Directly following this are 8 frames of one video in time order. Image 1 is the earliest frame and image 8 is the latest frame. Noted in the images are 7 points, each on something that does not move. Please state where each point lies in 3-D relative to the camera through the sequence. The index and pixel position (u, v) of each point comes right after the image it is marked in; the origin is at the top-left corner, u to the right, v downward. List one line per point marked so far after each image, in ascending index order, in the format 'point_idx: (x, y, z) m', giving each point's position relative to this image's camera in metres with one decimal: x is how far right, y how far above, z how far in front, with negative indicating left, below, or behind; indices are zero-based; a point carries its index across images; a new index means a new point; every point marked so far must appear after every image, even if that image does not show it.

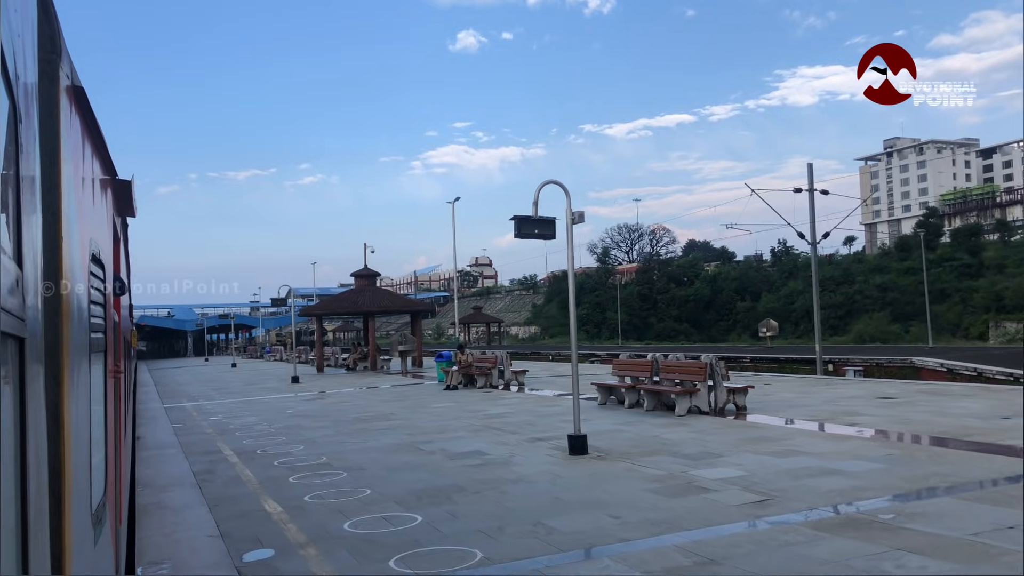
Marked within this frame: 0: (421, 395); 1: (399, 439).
0: (-2.1, -2.4, +19.8) m
1: (-1.5, -2.0, +11.6) m
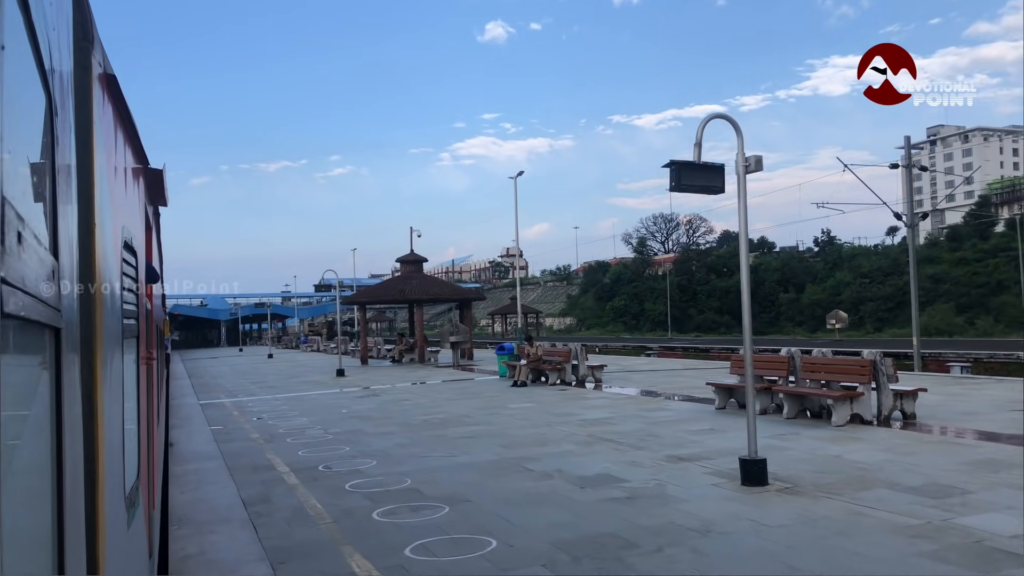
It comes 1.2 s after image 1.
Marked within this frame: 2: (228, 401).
0: (-0.5, -2.1, +17.5) m
1: (-0.2, -1.8, +9.3) m
2: (-6.2, -2.5, +19.1) m
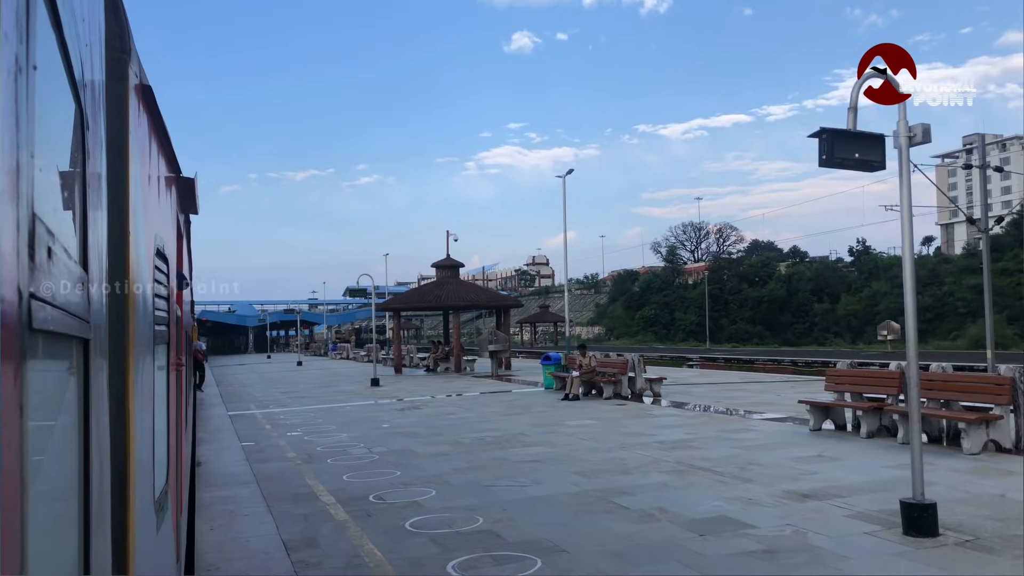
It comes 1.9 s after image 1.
0: (+0.5, -2.2, +16.1) m
1: (+0.6, -1.8, +7.9) m
2: (-5.2, -2.6, +17.9) m
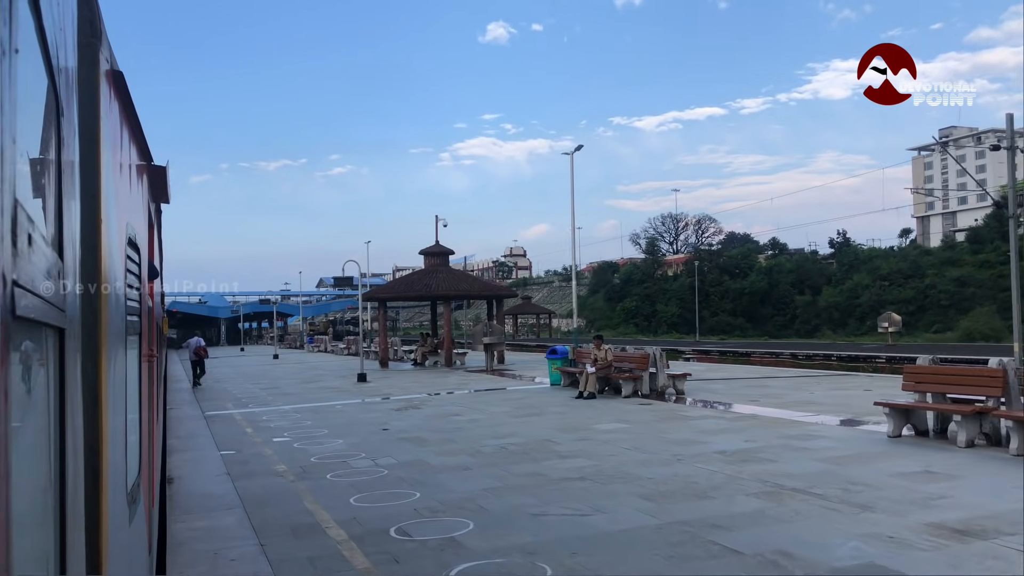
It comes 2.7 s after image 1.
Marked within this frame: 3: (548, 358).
0: (+0.7, -2.0, +14.5) m
1: (+1.0, -1.6, +6.3) m
2: (-5.1, -2.3, +16.1) m
3: (+0.8, -1.5, +18.6) m
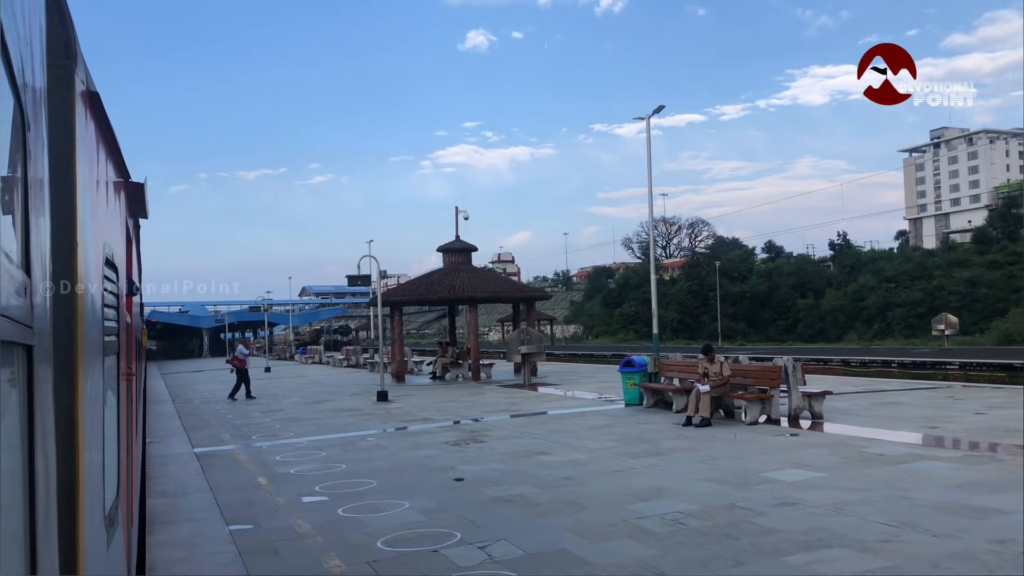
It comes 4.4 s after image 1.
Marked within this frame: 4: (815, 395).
0: (+1.9, -1.9, +10.9) m
1: (+2.4, -1.5, +2.7) m
2: (-3.9, -2.3, +12.4) m
3: (+1.9, -1.5, +15.0) m
4: (+4.1, -1.4, +11.7) m
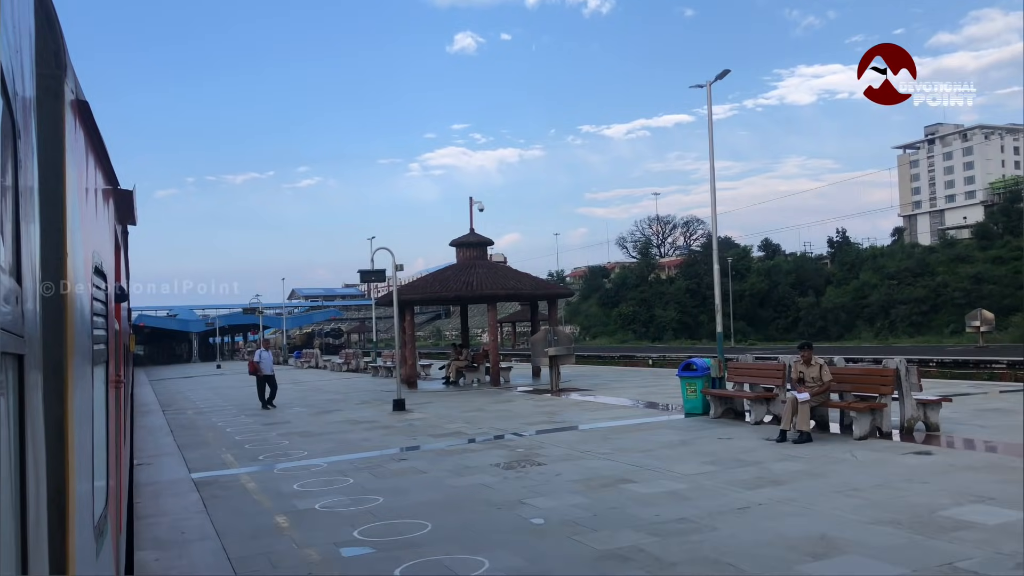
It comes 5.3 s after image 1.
0: (+2.6, -1.7, +9.0) m
1: (+3.2, -1.3, +0.8) m
2: (-3.2, -2.2, +10.4) m
3: (+2.6, -1.3, +13.1) m
4: (+4.8, -1.3, +9.8) m
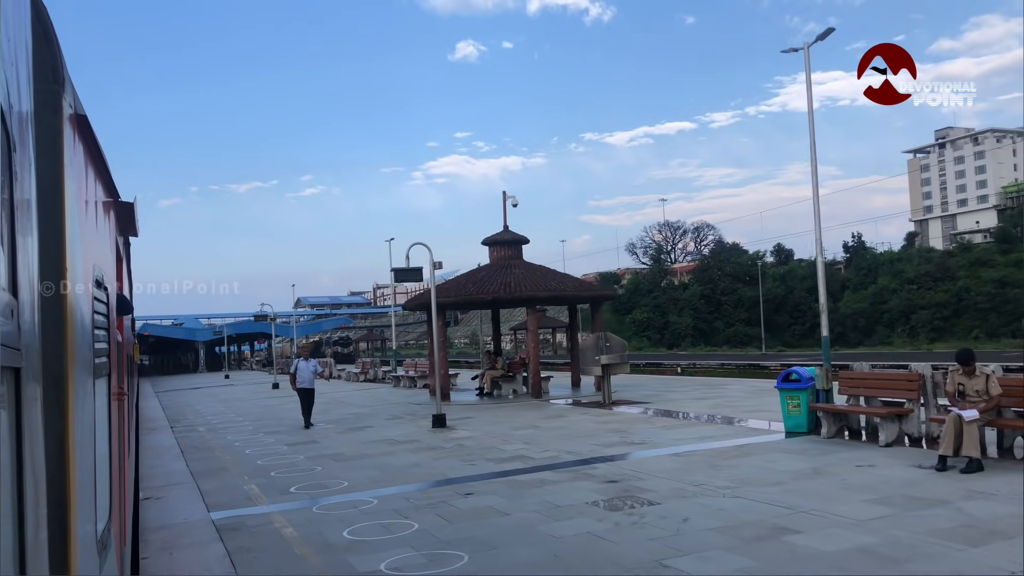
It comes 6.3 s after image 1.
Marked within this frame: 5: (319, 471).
0: (+3.5, -1.7, +7.1) m
1: (+4.1, -1.2, -1.1) m
2: (-2.3, -2.2, +8.5) m
3: (+3.5, -1.3, +11.2) m
4: (+5.7, -1.2, +7.9) m
5: (-2.5, -2.3, +10.7) m
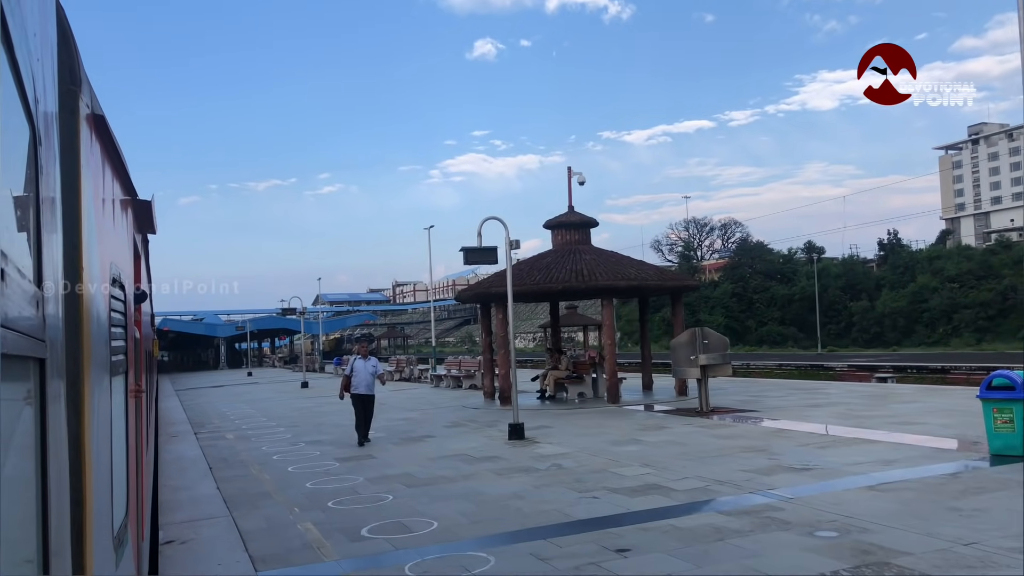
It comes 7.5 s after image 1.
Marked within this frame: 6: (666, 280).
0: (+4.7, -1.5, +4.5) m
1: (+5.1, -1.0, -3.7) m
2: (-1.1, -1.9, +6.1) m
3: (+4.7, -1.1, +8.6) m
4: (+6.9, -1.0, +5.3) m
5: (-1.2, -2.0, +8.3) m
6: (+3.1, +0.2, +17.8) m
